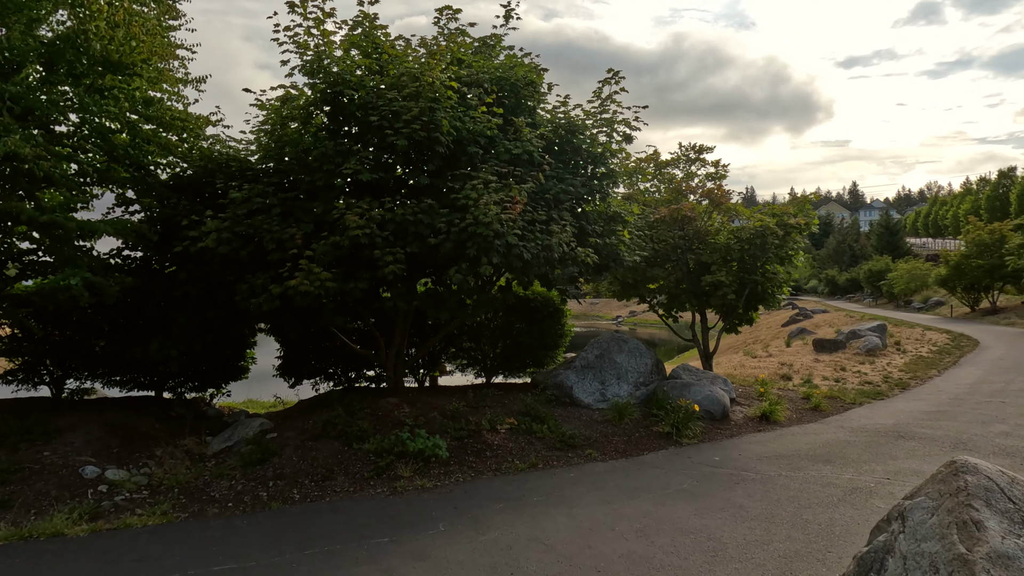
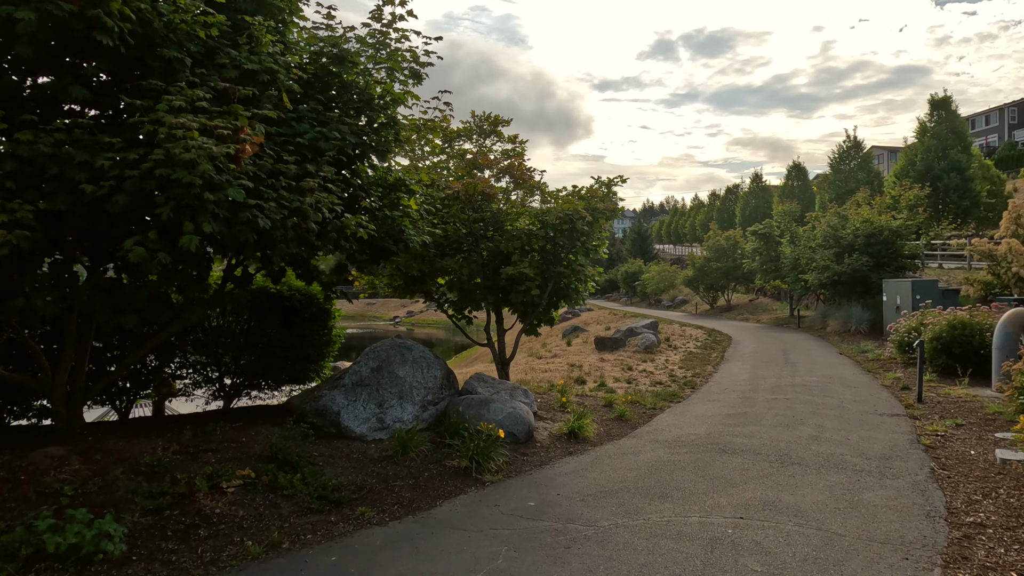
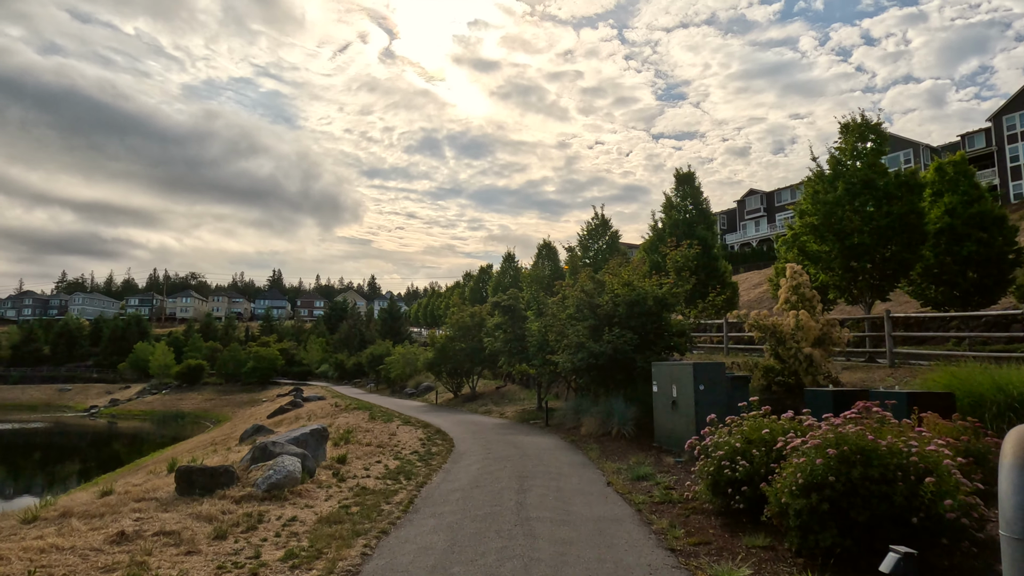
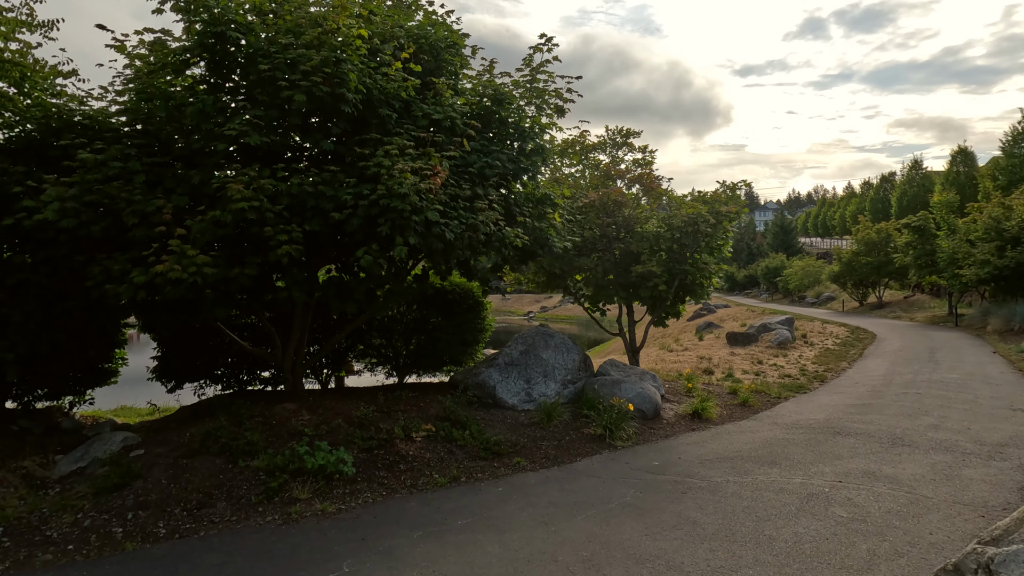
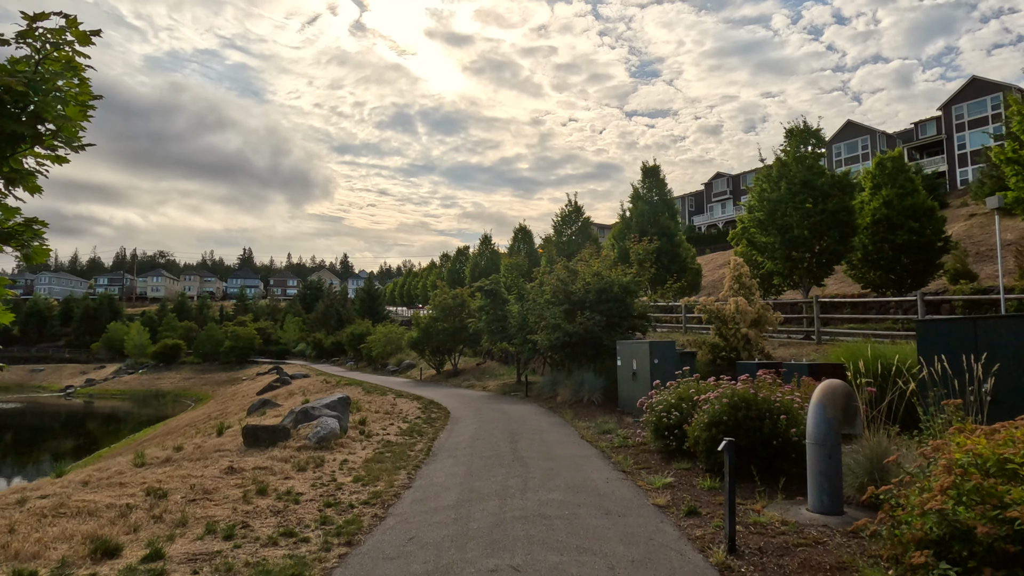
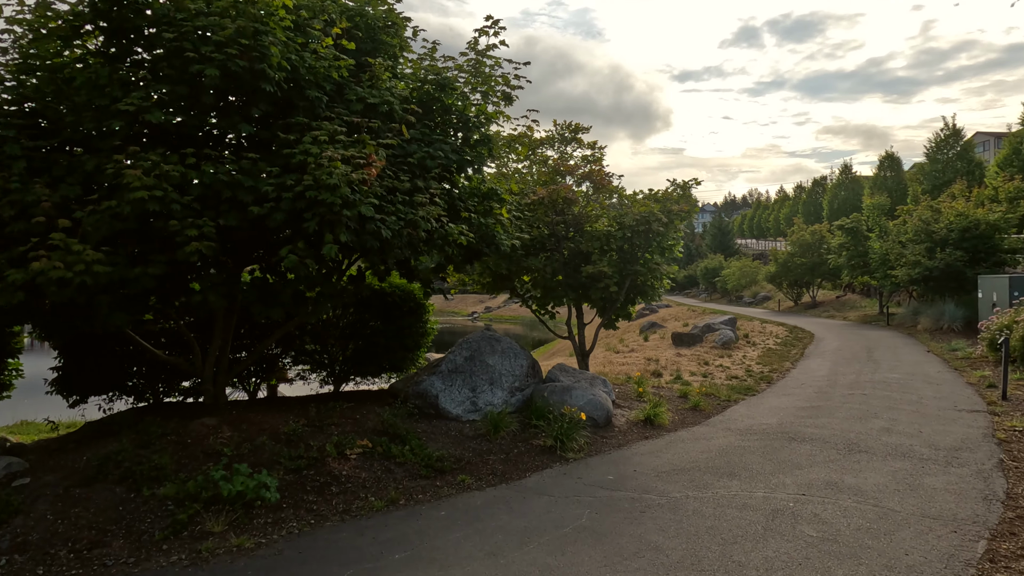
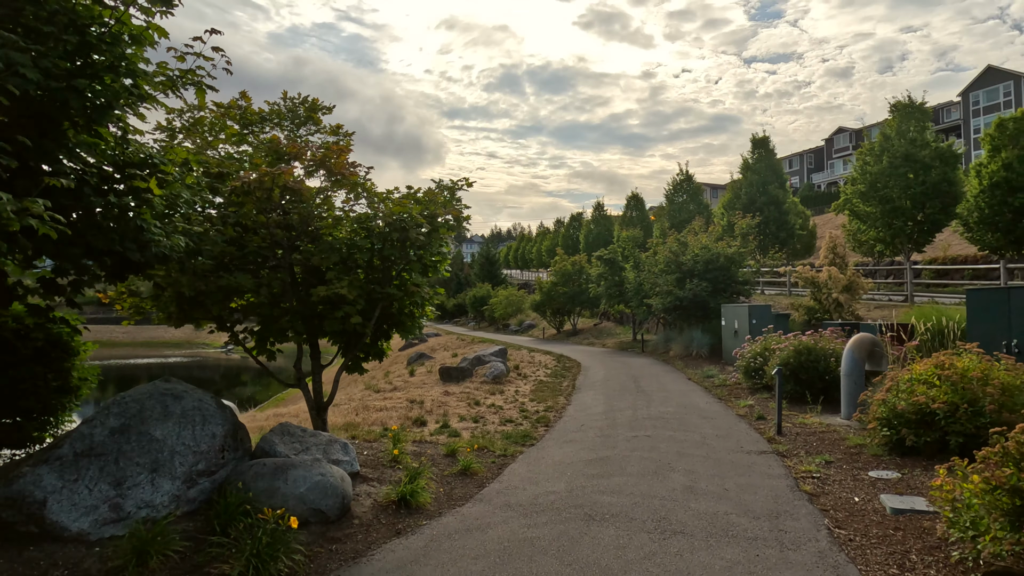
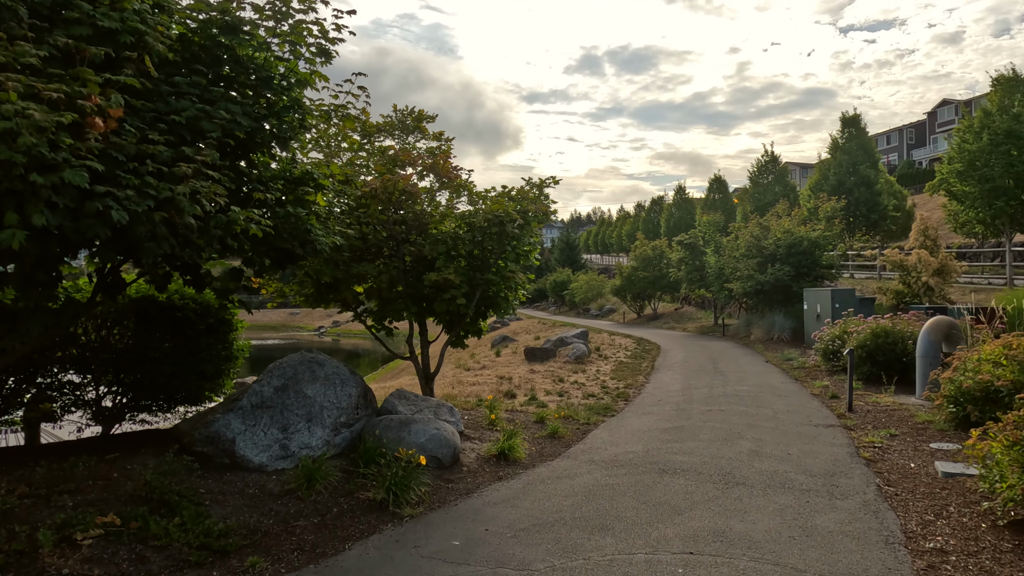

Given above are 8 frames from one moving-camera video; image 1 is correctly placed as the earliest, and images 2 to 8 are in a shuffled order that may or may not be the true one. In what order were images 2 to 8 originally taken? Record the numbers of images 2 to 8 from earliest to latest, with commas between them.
4, 6, 2, 8, 7, 5, 3
